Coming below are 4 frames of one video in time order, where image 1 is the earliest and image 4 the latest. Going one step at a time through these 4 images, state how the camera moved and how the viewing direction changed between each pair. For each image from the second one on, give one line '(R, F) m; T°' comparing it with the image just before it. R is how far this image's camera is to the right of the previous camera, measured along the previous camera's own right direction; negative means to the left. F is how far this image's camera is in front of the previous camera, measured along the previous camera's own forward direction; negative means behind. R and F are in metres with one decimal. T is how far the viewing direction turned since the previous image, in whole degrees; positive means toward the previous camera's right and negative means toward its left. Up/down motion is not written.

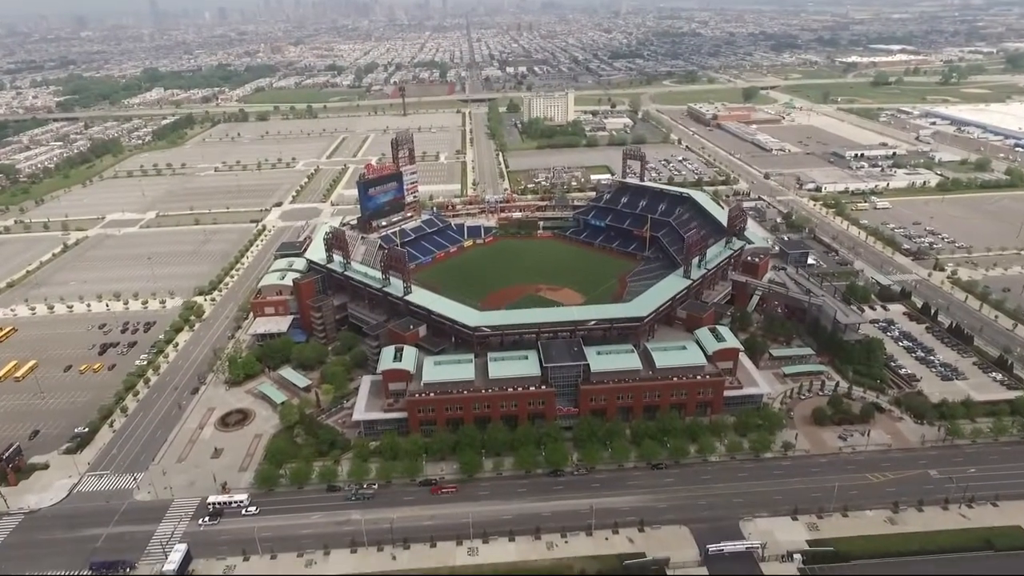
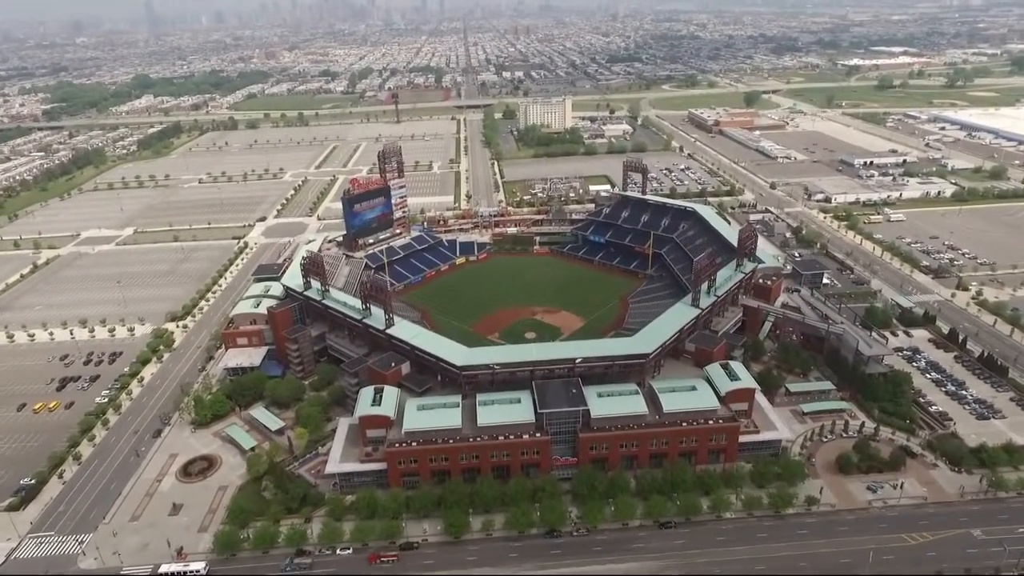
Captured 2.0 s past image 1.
(+0.8, +6.4) m; 0°
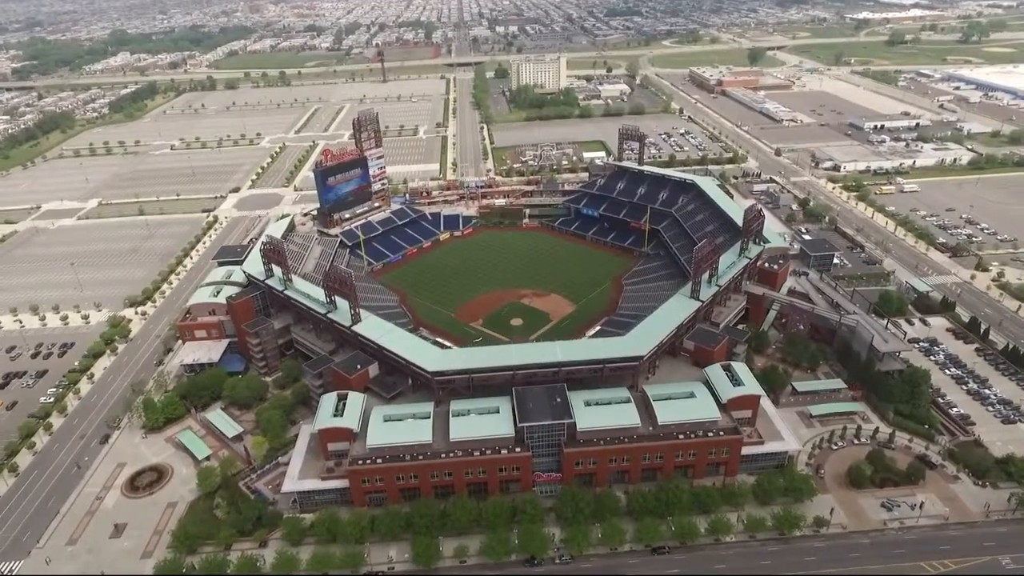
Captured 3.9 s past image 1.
(+1.8, +6.9) m; 0°
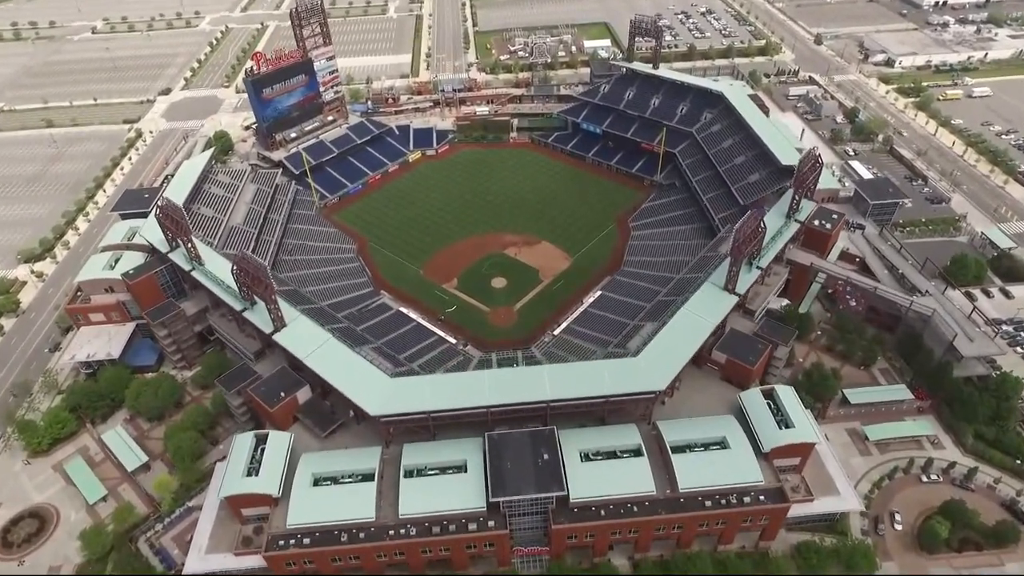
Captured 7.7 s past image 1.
(+1.7, +16.5) m; 0°
